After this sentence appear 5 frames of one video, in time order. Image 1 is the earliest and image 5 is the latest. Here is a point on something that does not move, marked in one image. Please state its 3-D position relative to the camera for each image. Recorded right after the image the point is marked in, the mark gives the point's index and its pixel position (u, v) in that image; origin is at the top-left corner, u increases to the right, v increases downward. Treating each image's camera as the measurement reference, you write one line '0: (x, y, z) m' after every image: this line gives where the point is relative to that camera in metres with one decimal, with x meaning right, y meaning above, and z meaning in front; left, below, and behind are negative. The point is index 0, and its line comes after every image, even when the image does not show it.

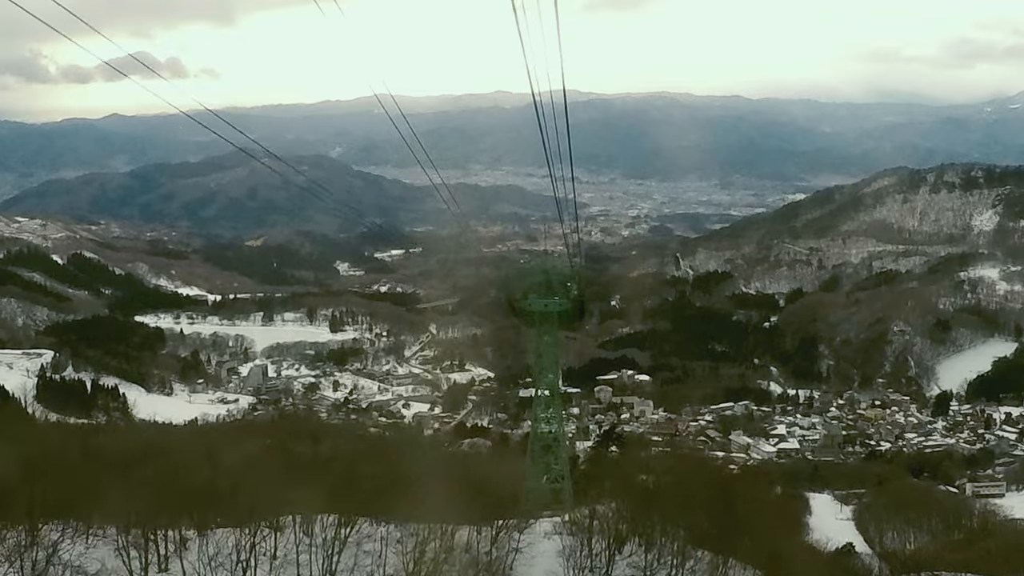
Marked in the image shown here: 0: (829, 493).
0: (+3.3, -2.1, +9.5) m
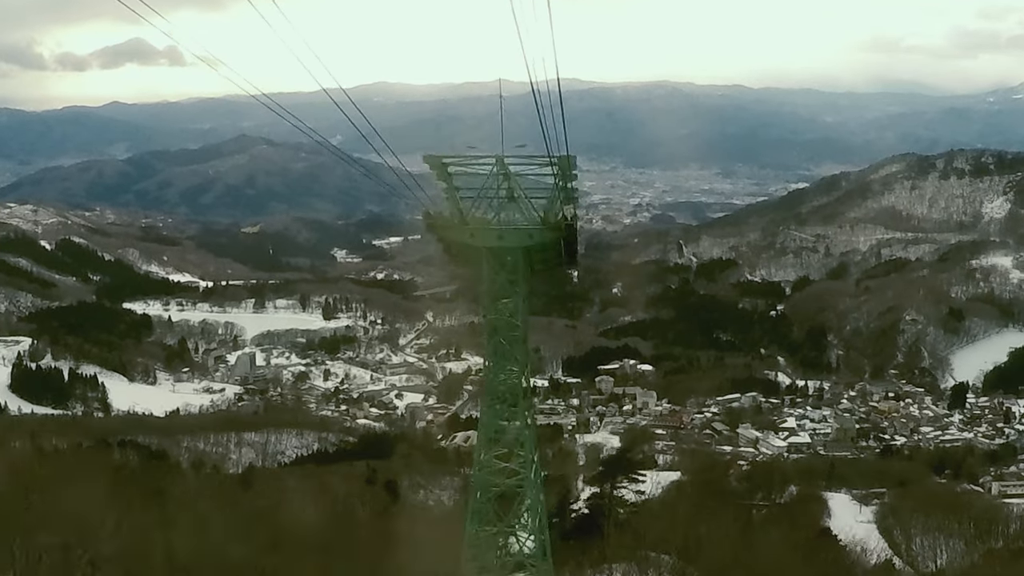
0: (+3.2, -2.0, +8.9) m
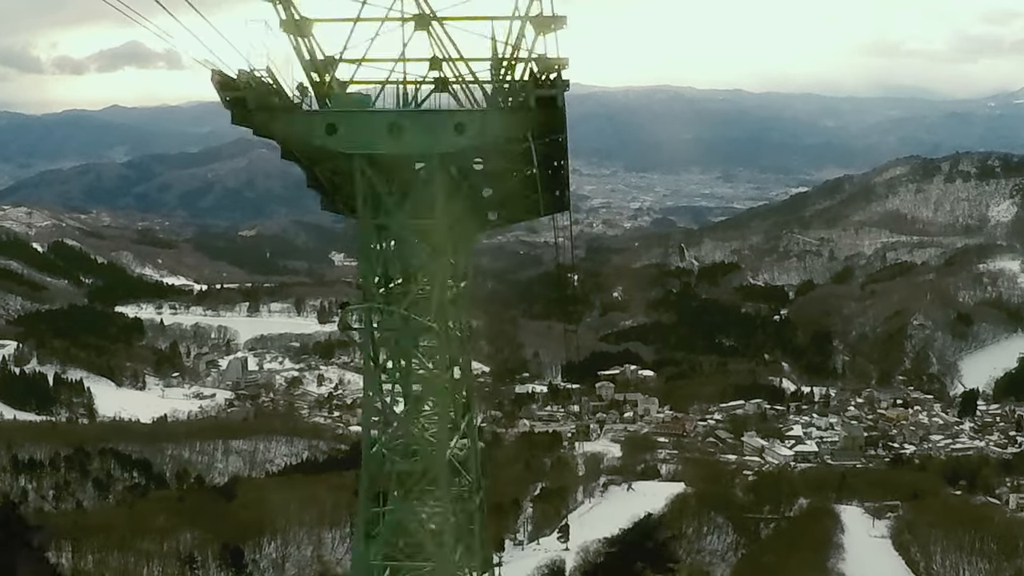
0: (+3.2, -2.0, +8.5) m
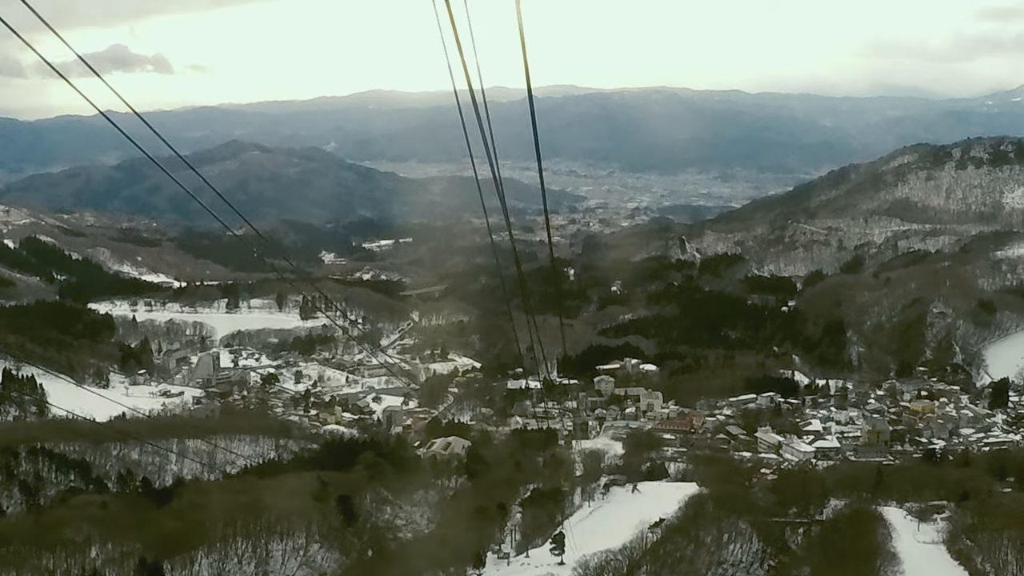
0: (+3.1, -1.8, +7.5) m
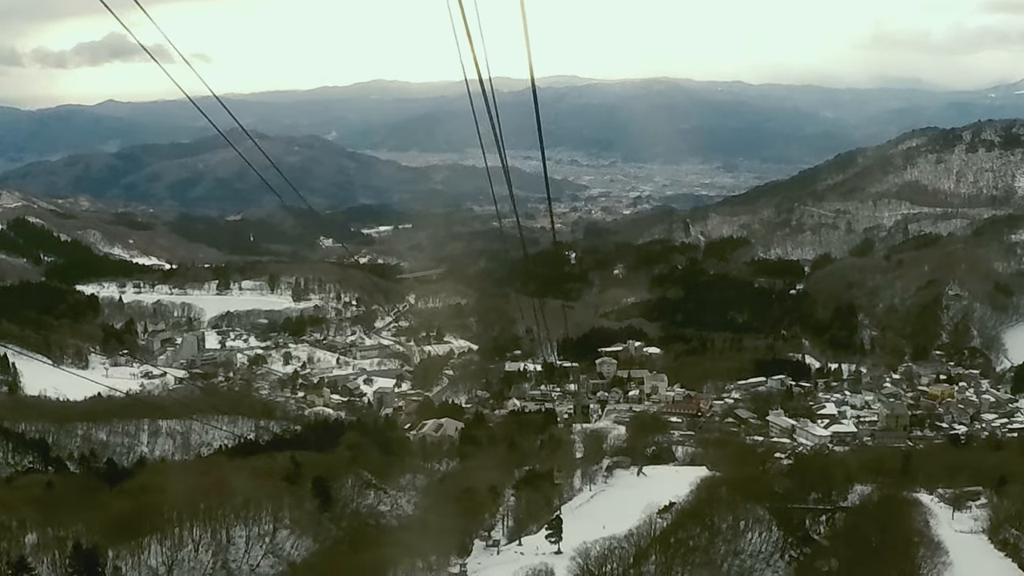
0: (+3.1, -1.5, +7.0) m
